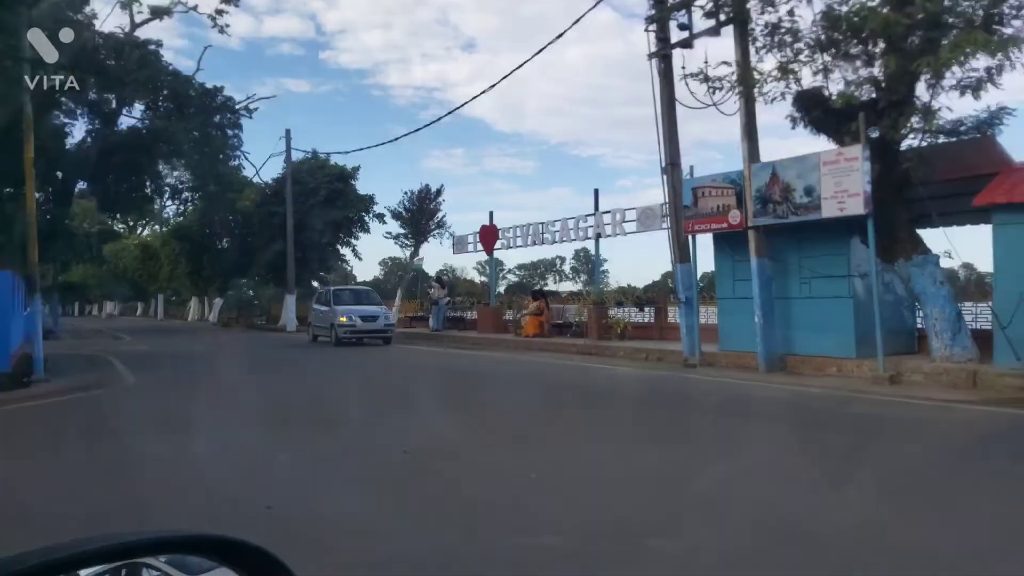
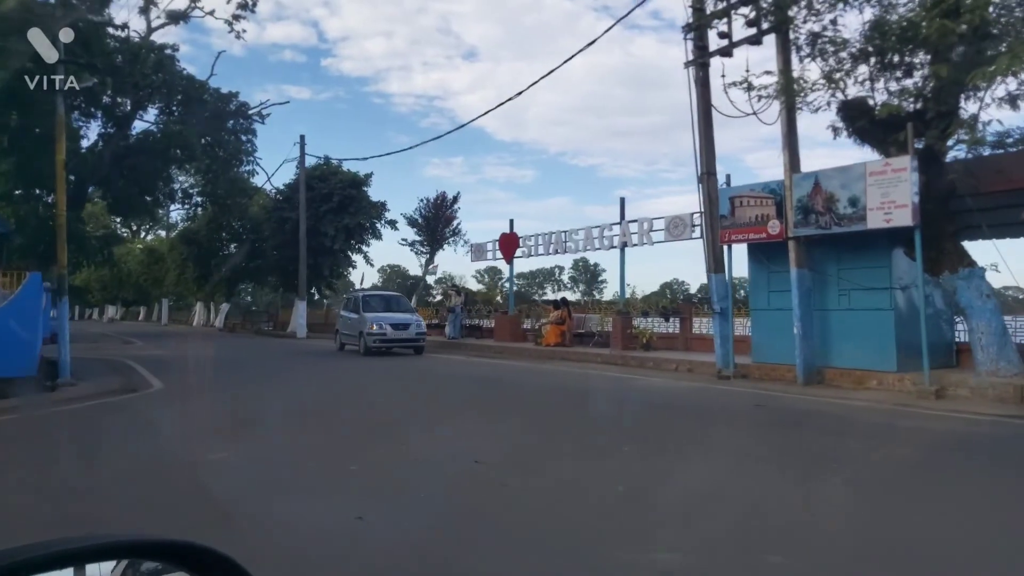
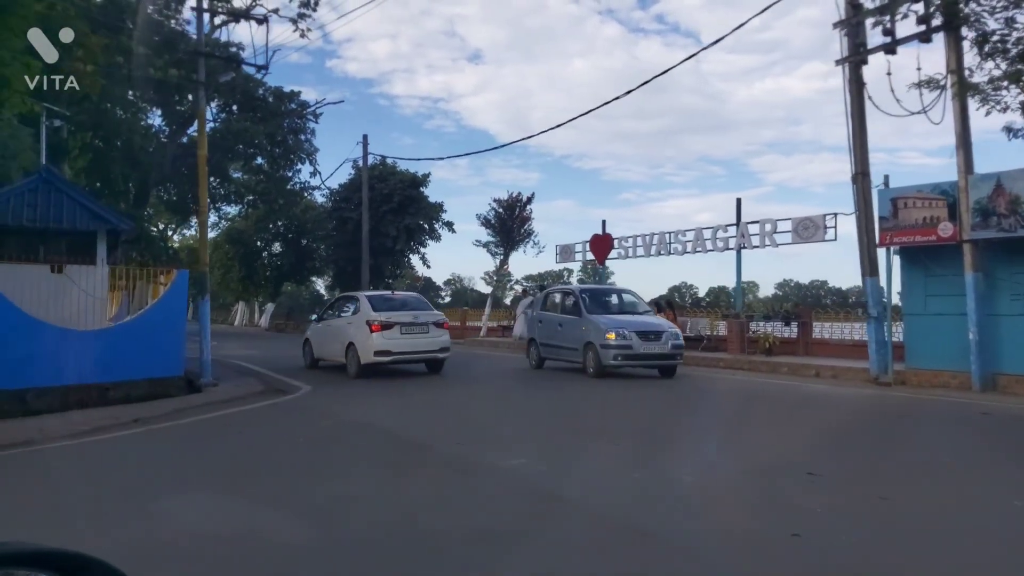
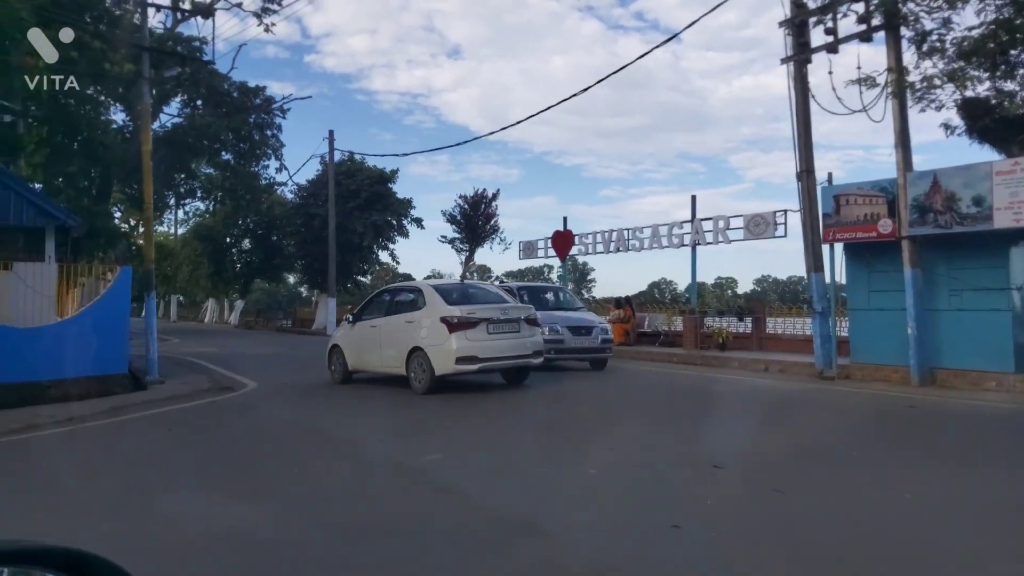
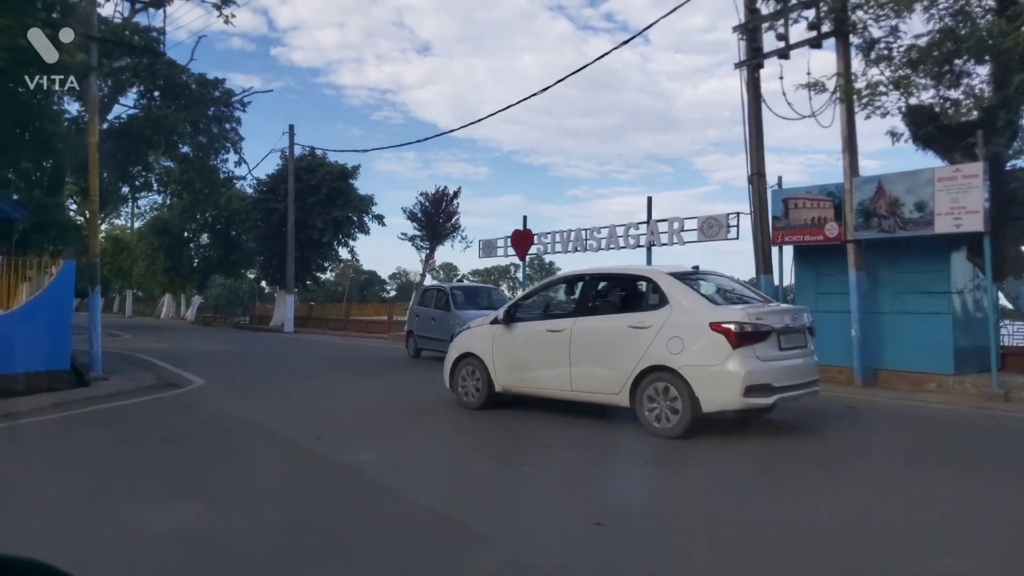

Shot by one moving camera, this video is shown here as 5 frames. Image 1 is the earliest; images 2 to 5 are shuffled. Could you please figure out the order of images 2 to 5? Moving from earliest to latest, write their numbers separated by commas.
2, 5, 4, 3
